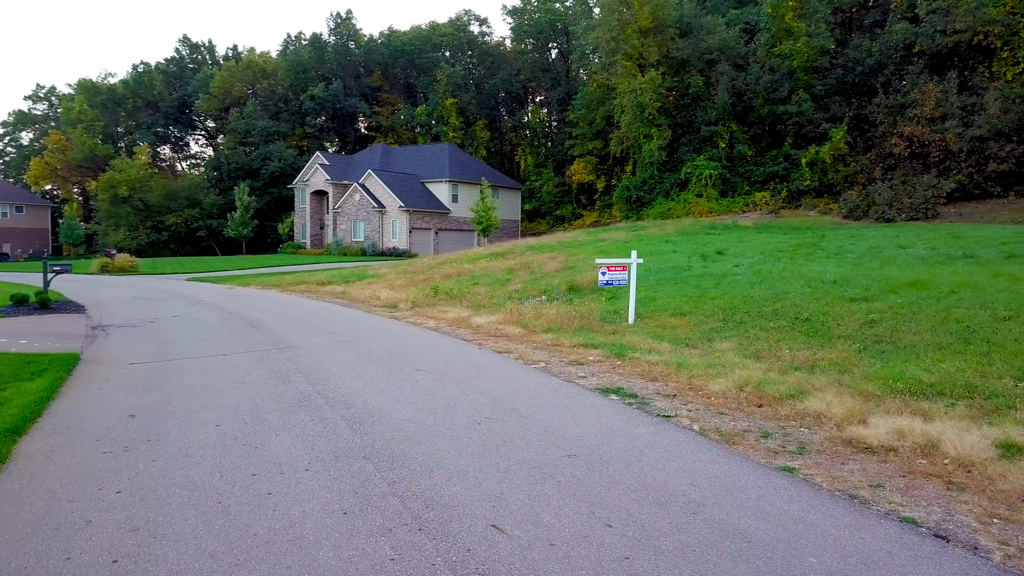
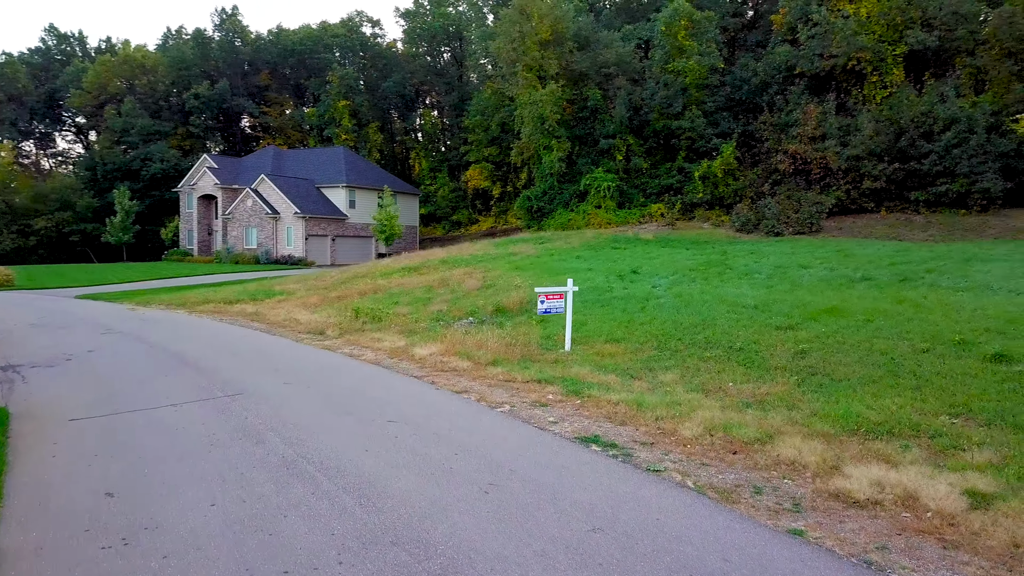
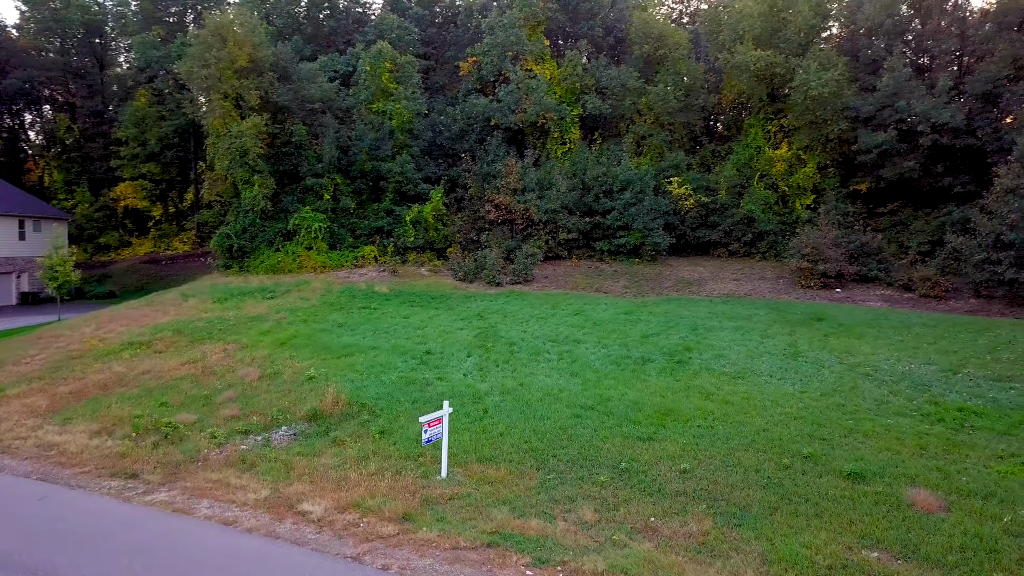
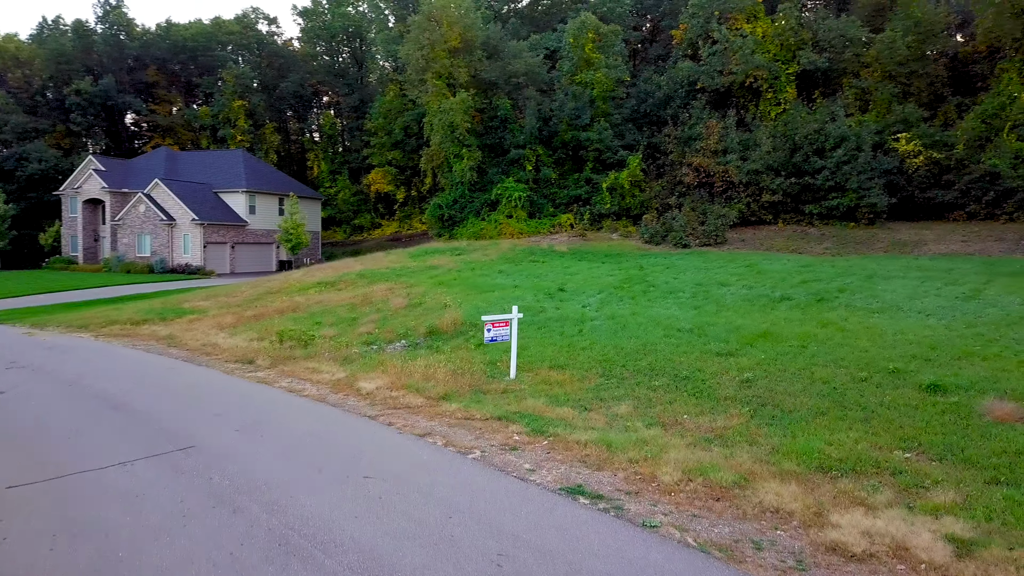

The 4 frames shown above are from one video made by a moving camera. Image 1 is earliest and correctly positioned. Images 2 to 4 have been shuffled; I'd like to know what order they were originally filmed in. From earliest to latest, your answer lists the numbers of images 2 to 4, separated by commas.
2, 4, 3
